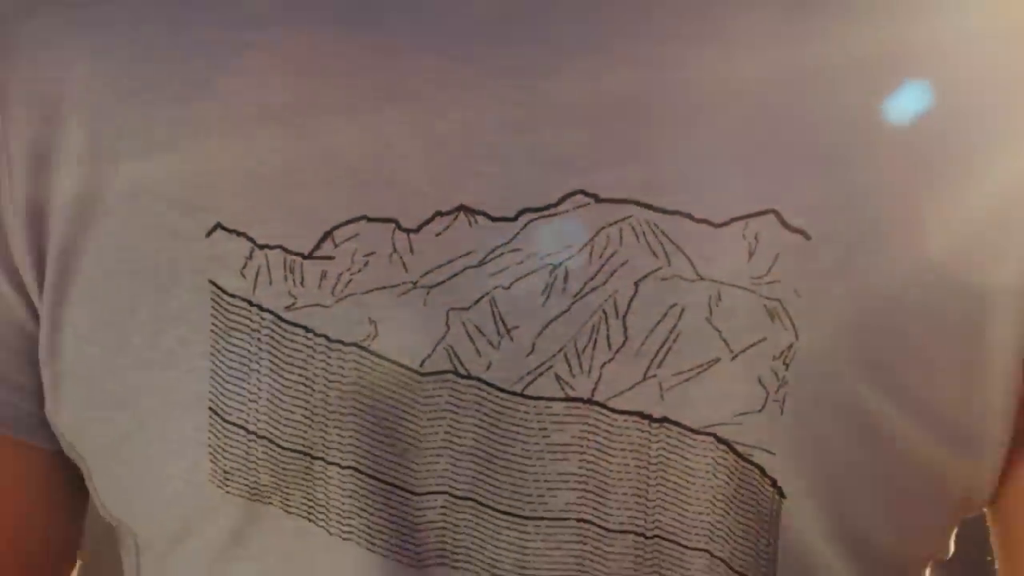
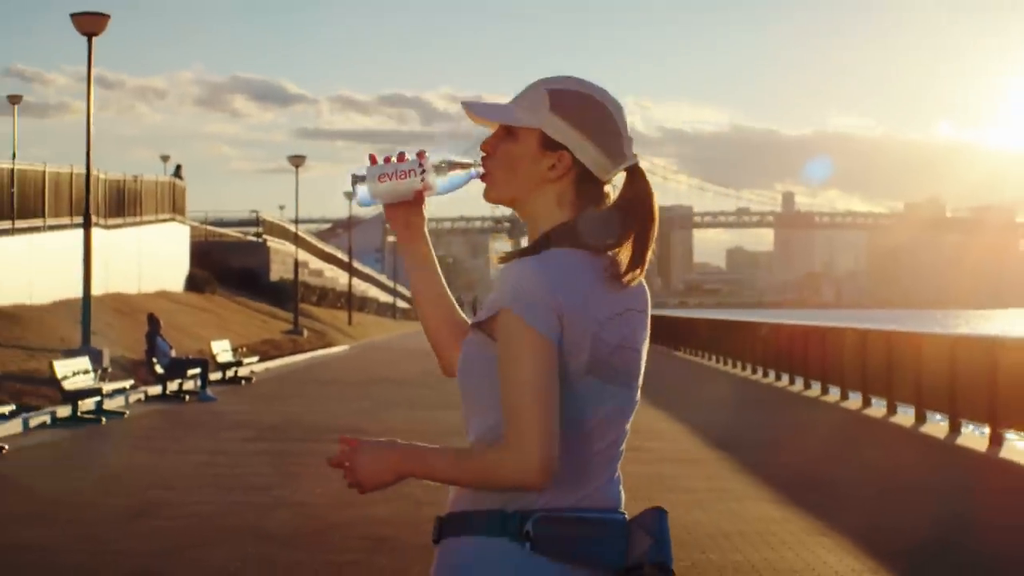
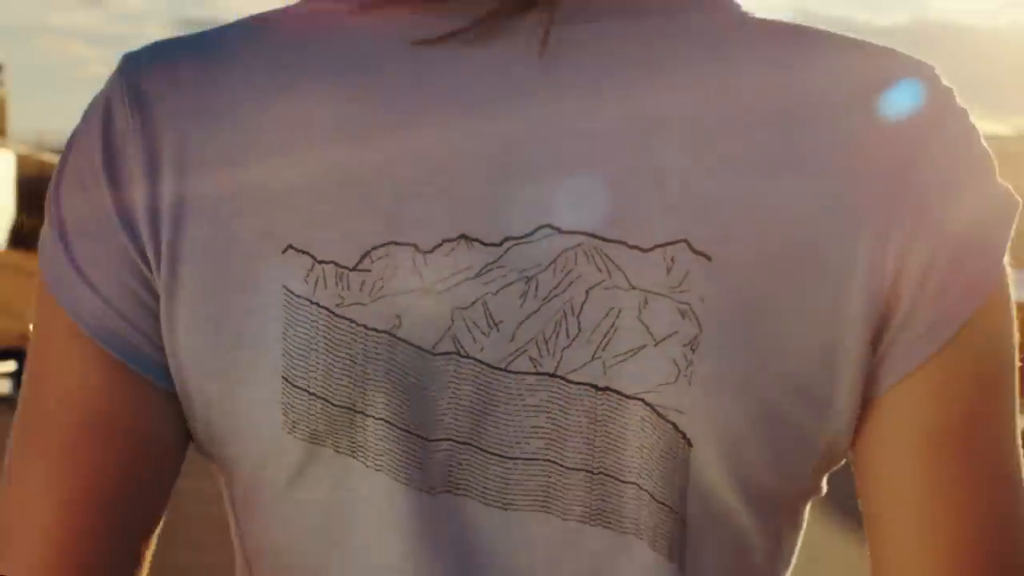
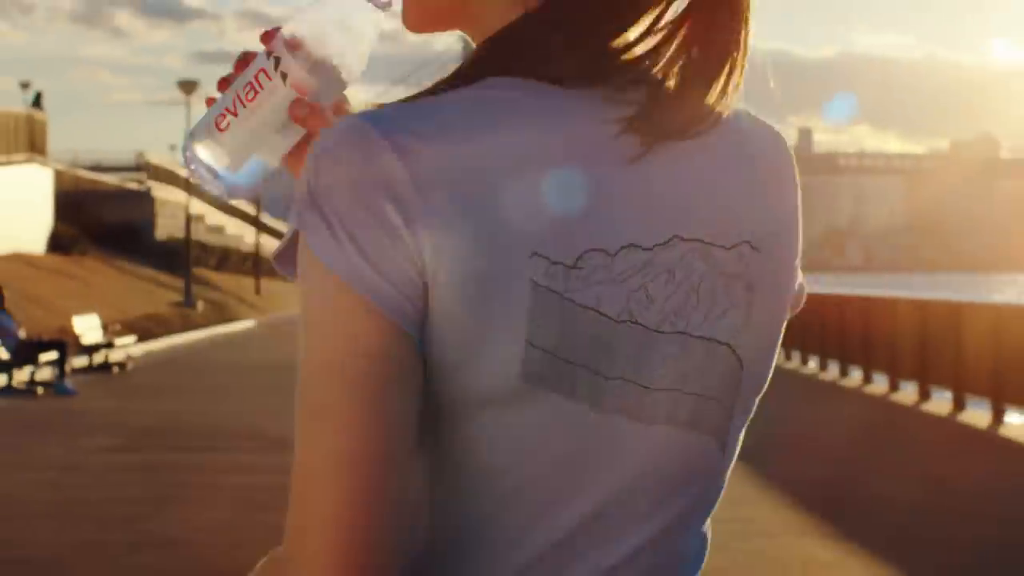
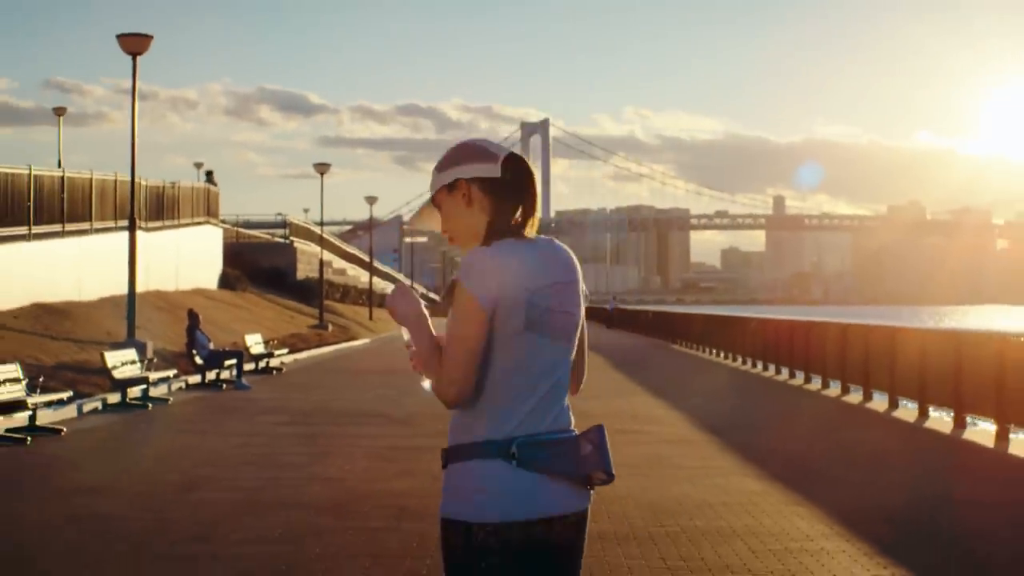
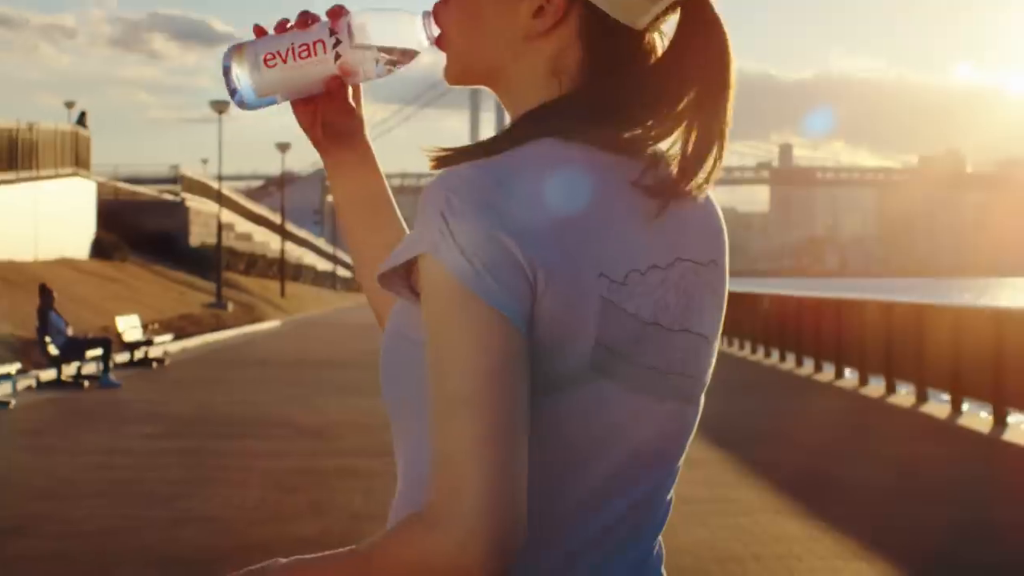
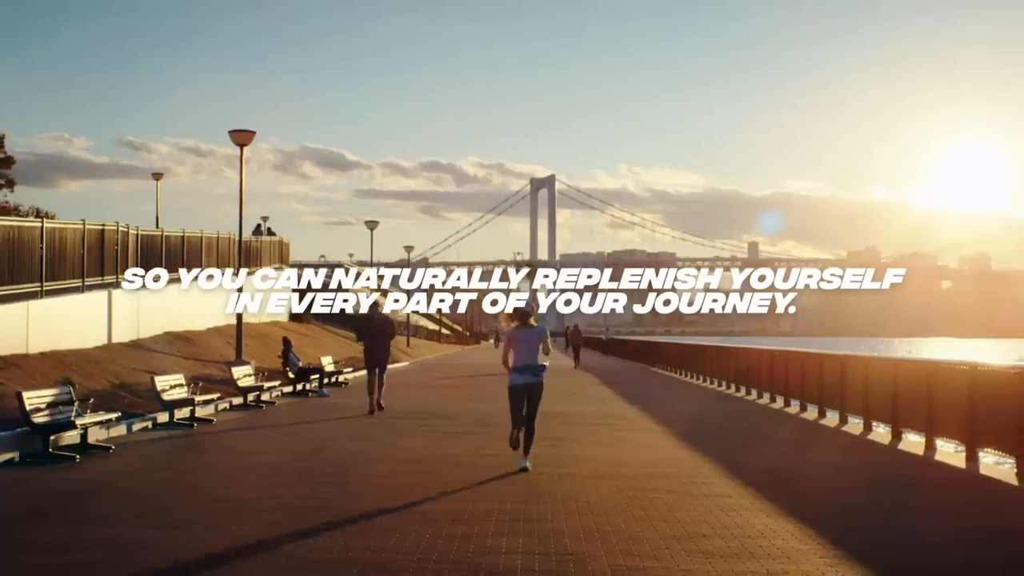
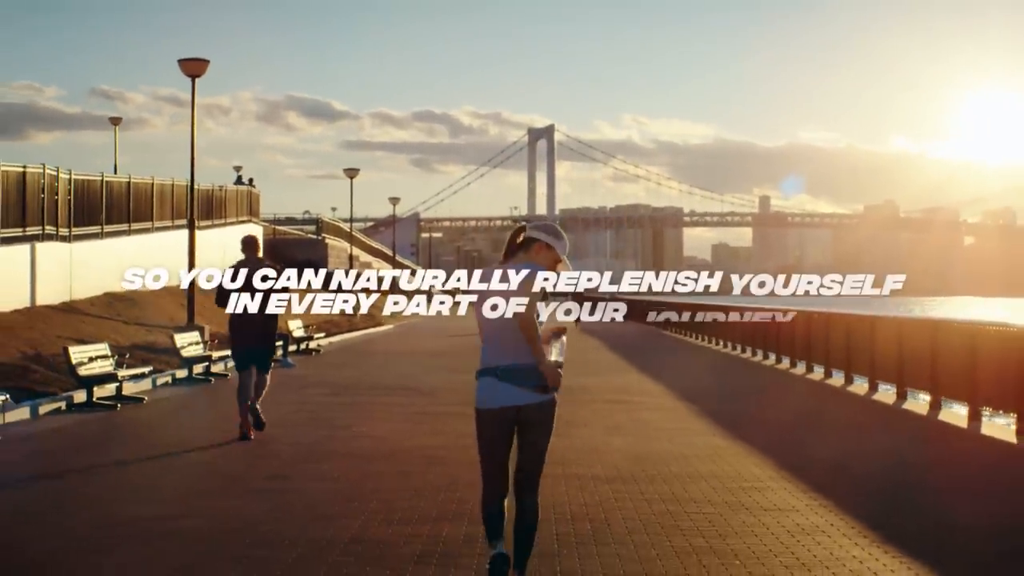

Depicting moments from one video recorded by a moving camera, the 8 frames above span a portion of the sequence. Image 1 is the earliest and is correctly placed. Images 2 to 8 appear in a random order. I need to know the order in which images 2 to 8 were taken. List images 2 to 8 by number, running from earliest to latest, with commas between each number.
3, 4, 6, 2, 5, 8, 7
